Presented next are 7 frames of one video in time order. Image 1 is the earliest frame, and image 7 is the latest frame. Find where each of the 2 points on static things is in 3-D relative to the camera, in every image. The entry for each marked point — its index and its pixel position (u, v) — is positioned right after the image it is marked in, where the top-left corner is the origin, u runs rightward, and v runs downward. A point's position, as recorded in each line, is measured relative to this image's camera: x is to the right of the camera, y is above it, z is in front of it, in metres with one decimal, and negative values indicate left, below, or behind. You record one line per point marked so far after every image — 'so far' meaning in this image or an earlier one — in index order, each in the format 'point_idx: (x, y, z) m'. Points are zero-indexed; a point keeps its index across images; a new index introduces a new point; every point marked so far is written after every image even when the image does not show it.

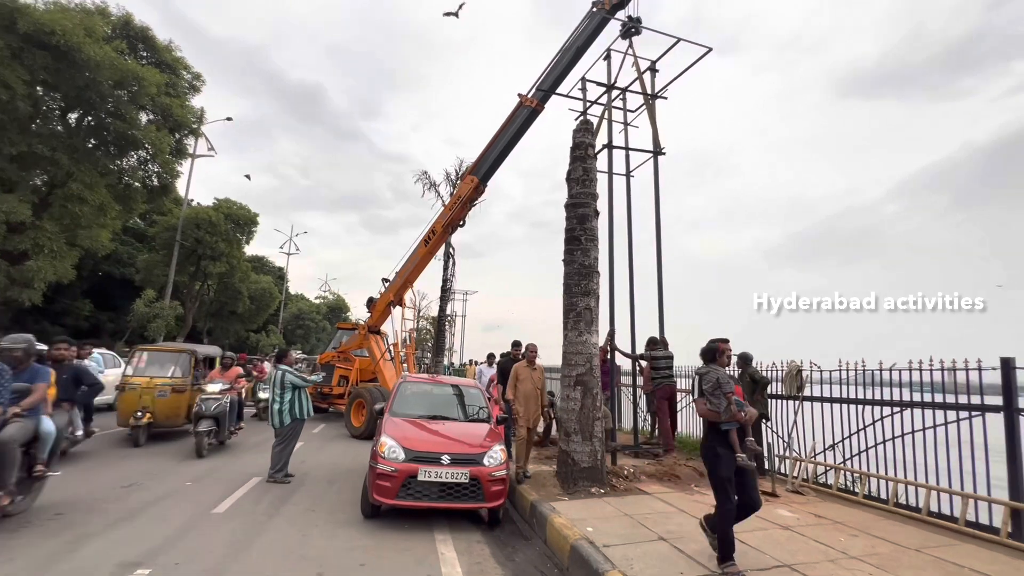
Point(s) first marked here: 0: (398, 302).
0: (-3.7, -0.5, +15.1) m
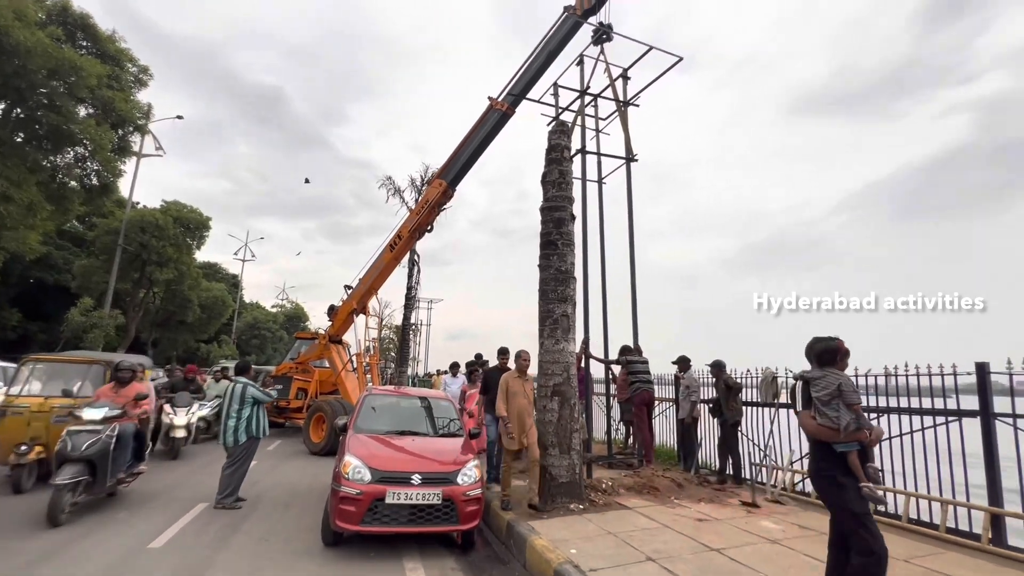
0: (-4.7, -0.7, +14.4) m
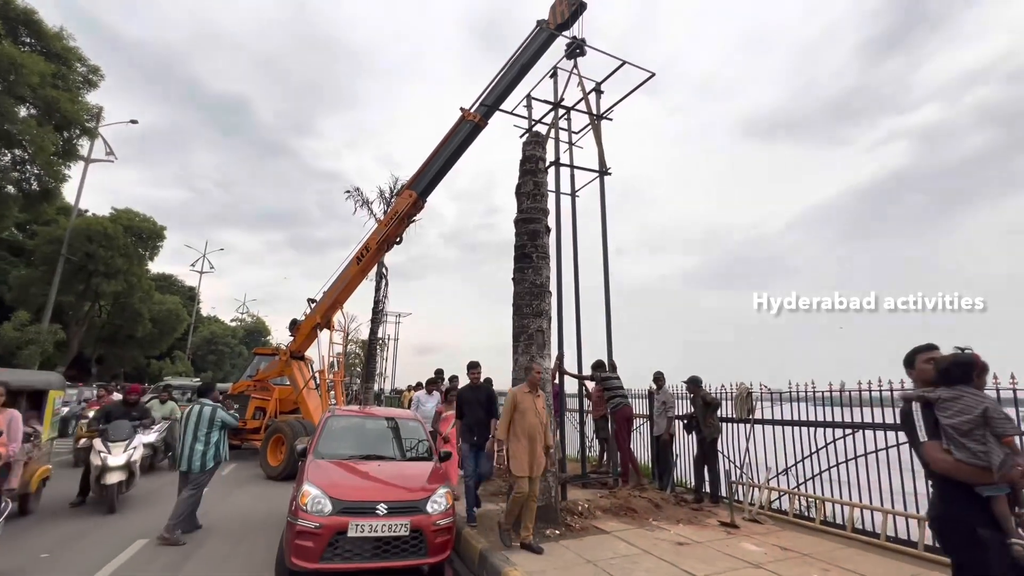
0: (-5.5, -1.1, +13.8) m
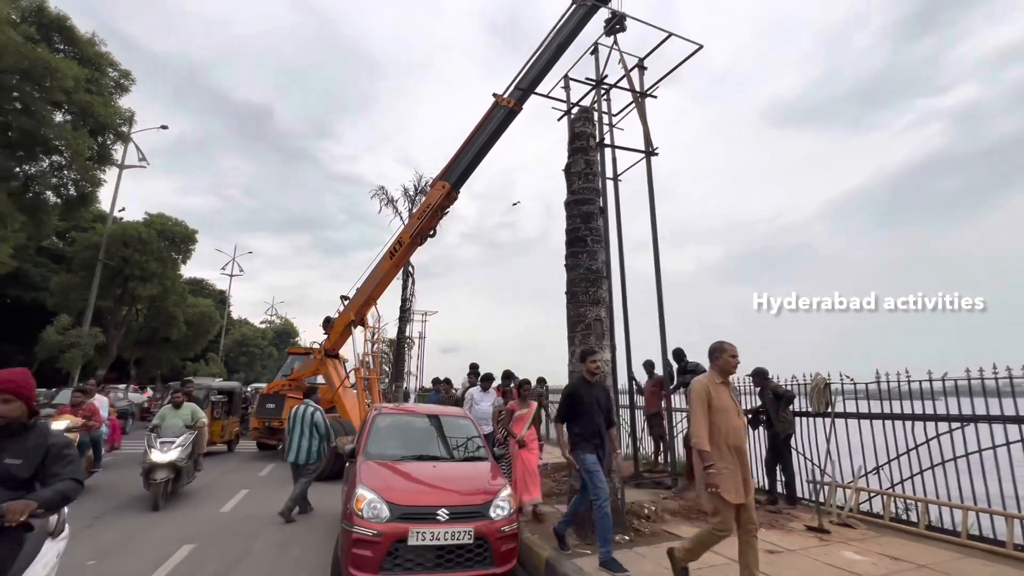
0: (-4.4, -1.0, +13.6) m
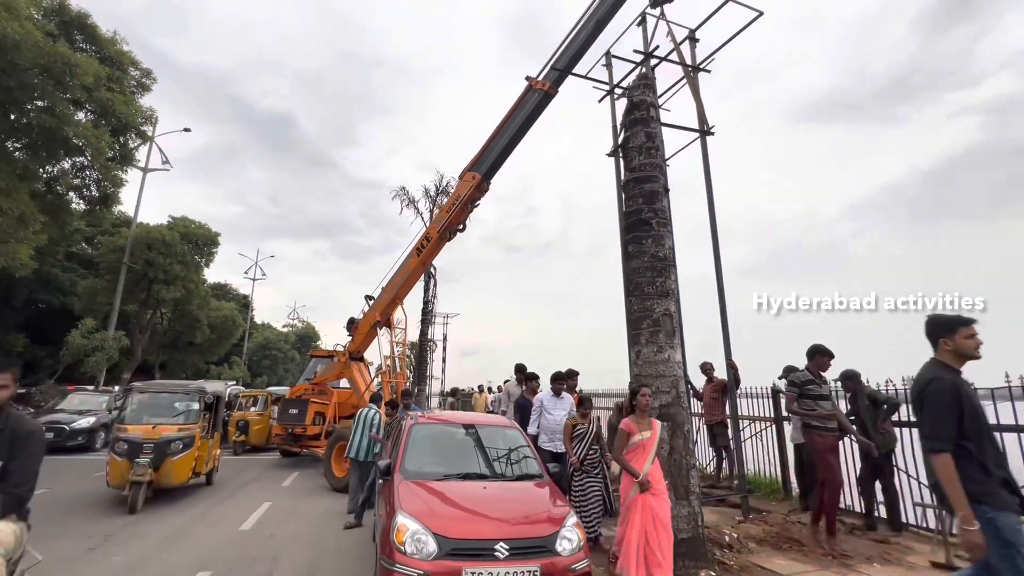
0: (-3.5, -1.0, +12.9) m
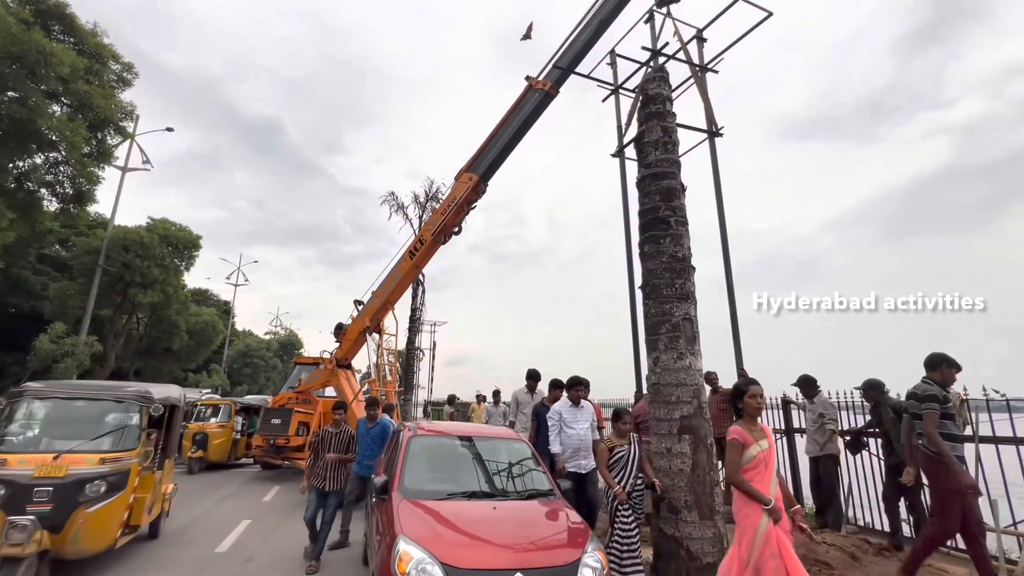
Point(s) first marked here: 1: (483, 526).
0: (-3.6, -1.1, +12.3) m
1: (-0.2, -2.0, +4.0) m
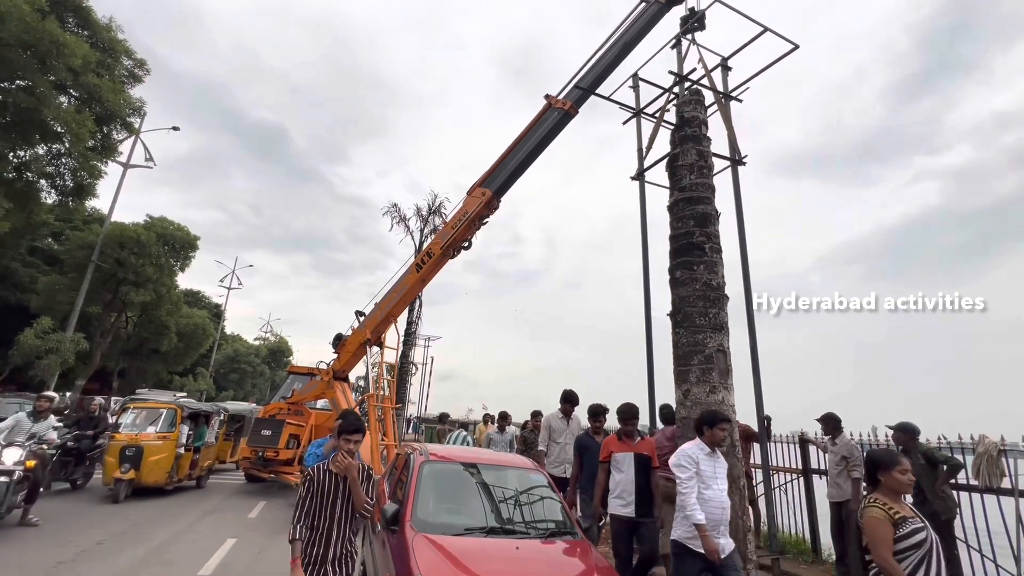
0: (-3.5, -1.4, +12.0) m
1: (0.0, -2.1, +3.7) m
